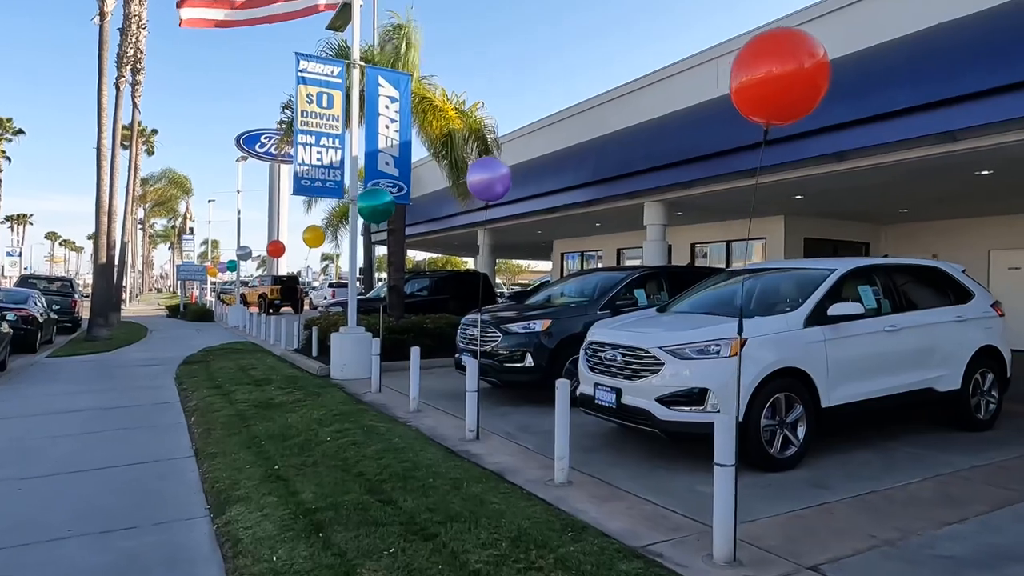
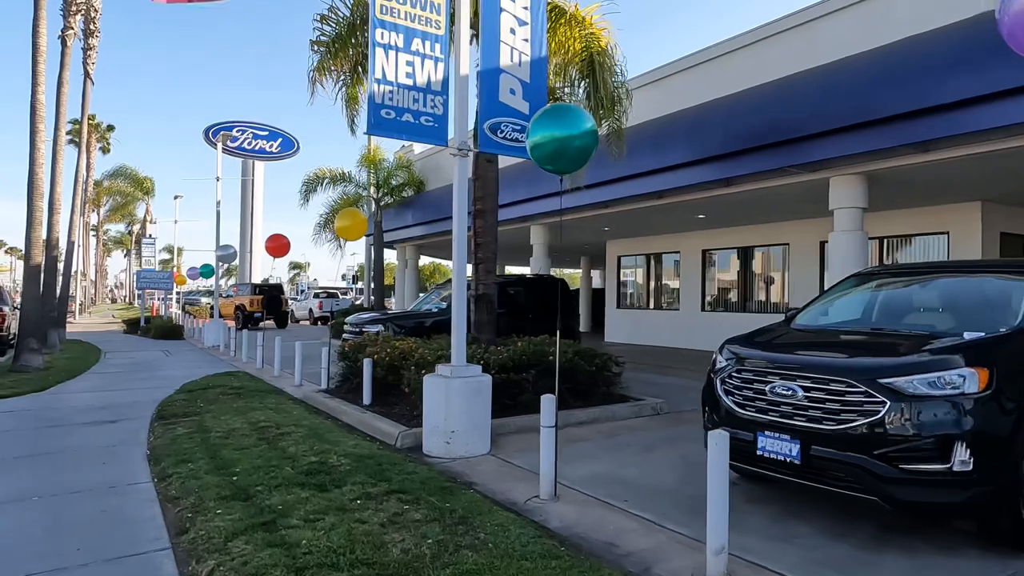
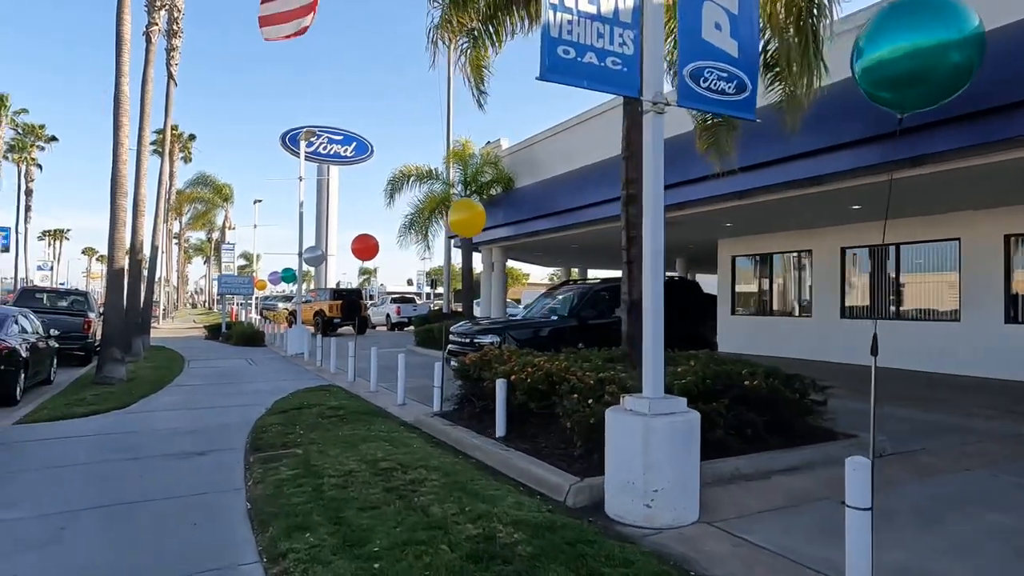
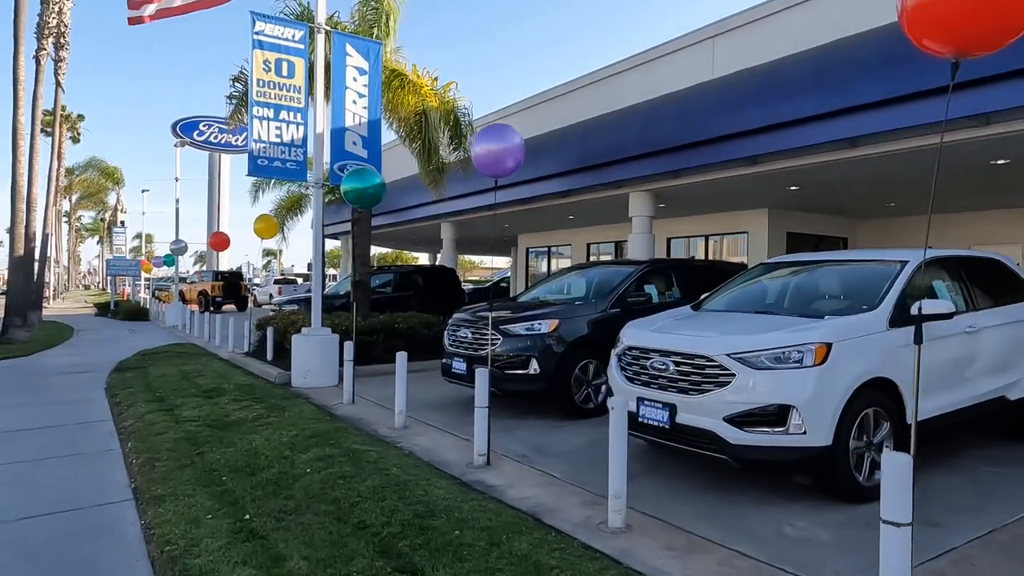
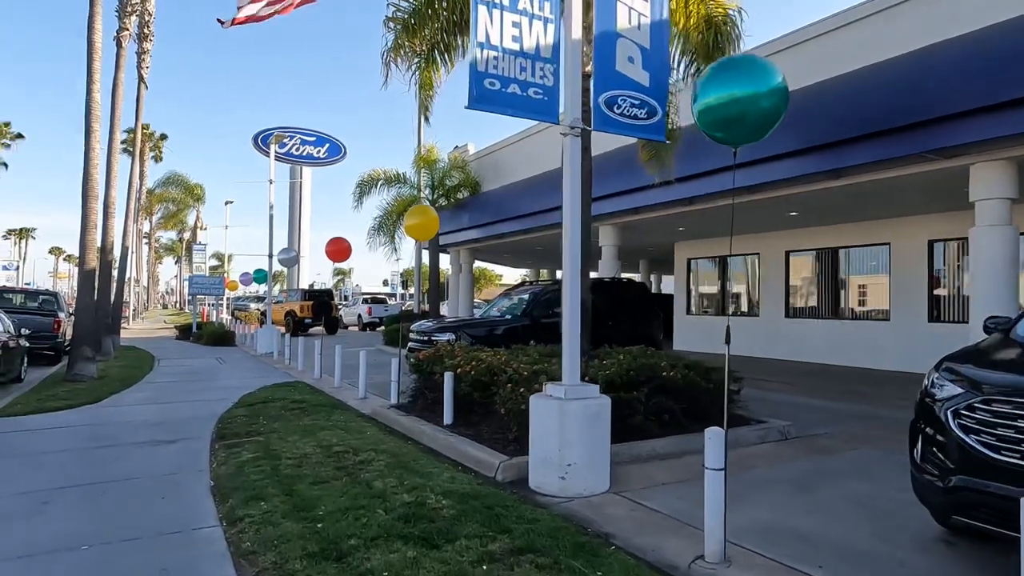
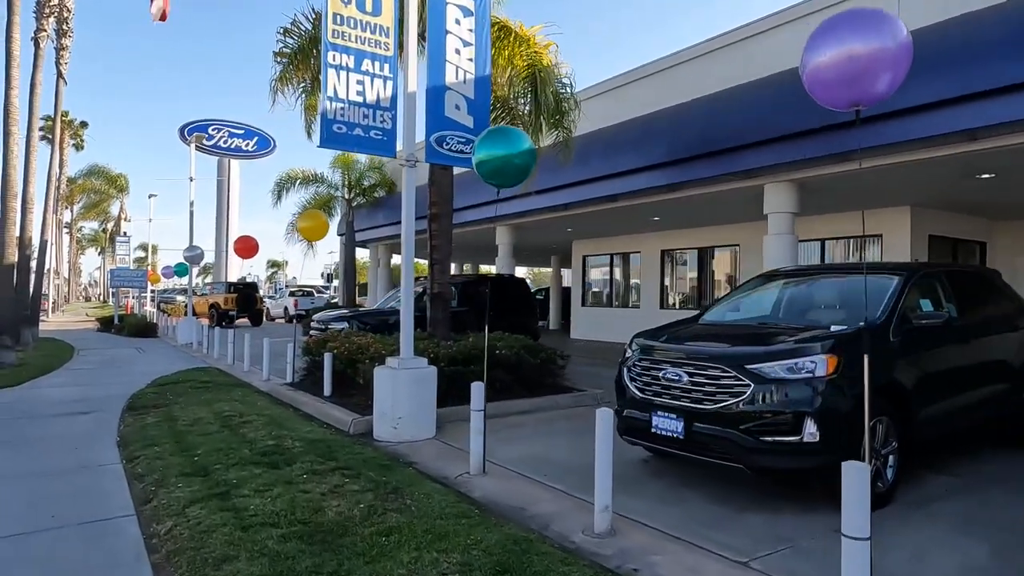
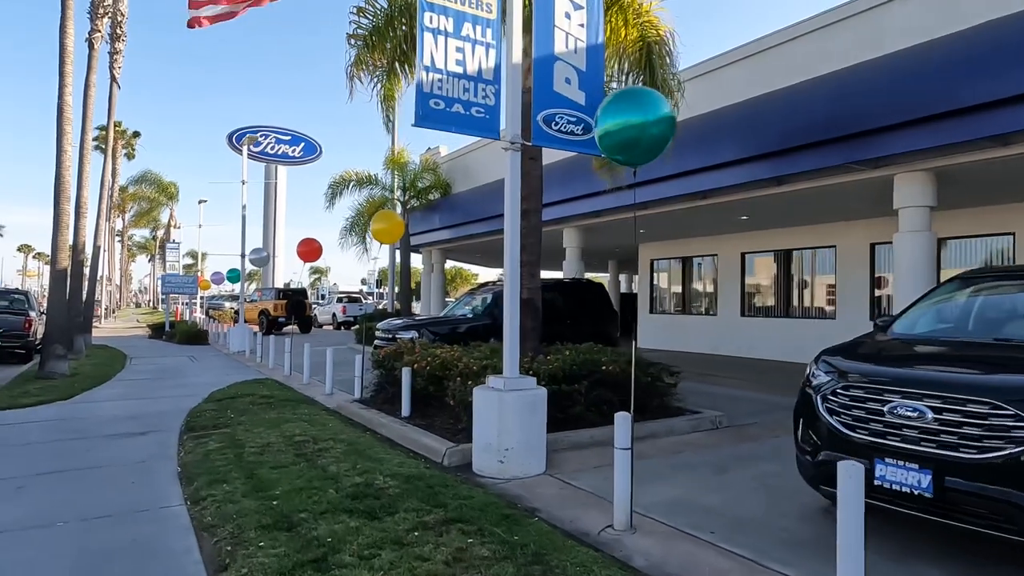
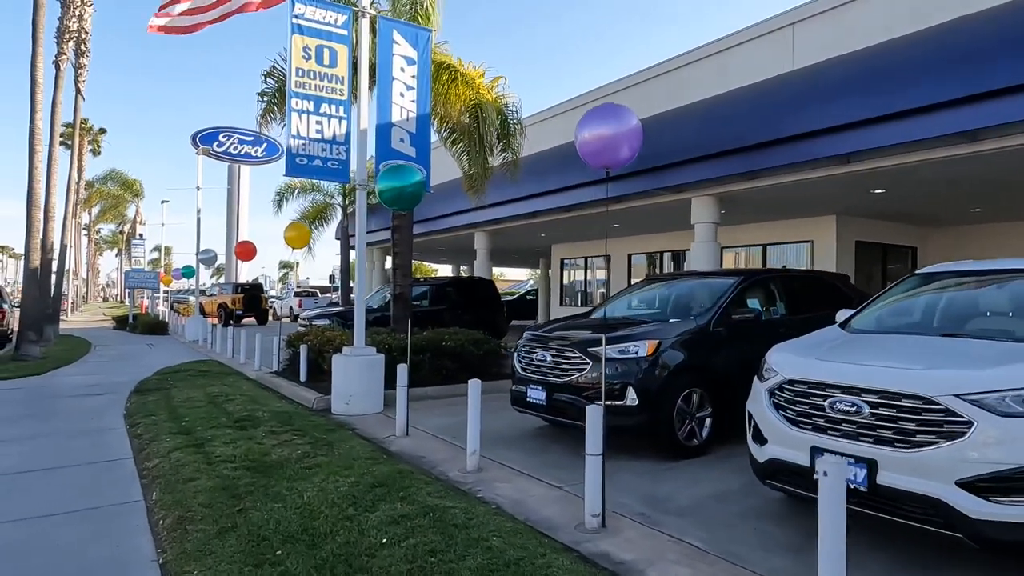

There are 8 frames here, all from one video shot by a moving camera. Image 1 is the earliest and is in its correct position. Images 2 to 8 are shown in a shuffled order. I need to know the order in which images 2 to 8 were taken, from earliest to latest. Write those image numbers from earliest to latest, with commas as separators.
4, 8, 6, 2, 7, 5, 3
